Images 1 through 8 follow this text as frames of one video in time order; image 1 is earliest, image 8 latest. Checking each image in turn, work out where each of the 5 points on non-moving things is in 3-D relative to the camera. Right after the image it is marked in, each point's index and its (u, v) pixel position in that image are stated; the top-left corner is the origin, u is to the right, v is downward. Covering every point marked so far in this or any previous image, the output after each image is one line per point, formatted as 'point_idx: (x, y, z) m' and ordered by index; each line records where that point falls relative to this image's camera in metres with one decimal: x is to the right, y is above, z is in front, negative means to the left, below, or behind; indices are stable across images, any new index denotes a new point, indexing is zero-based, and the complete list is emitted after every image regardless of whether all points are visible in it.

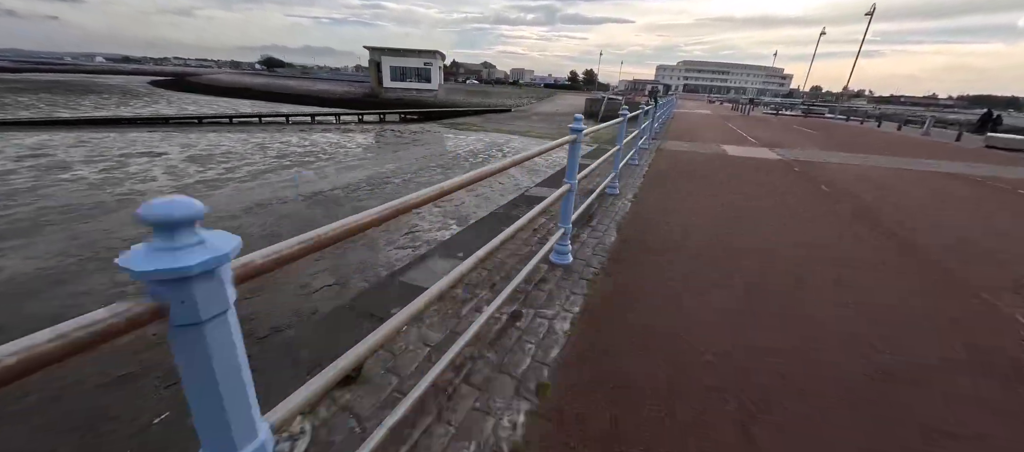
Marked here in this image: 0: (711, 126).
0: (+8.9, +4.4, +18.2) m
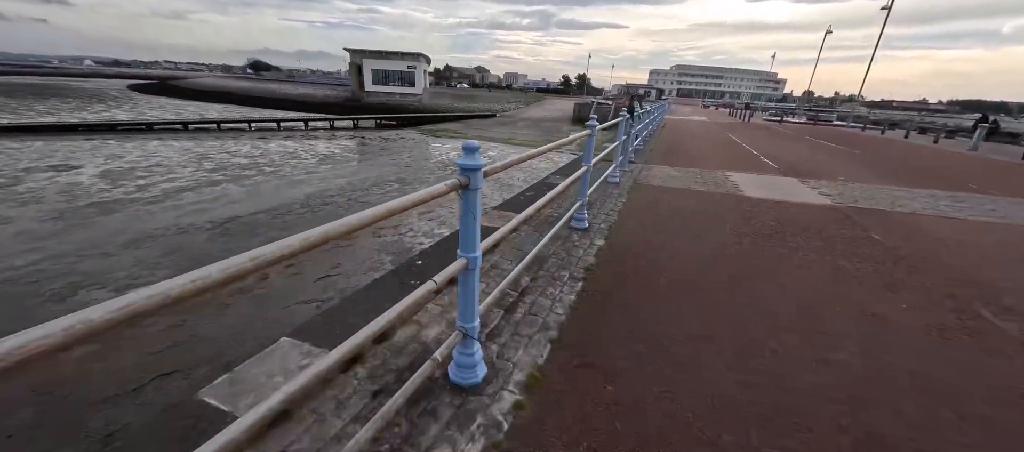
0: (+8.2, +3.9, +17.2) m
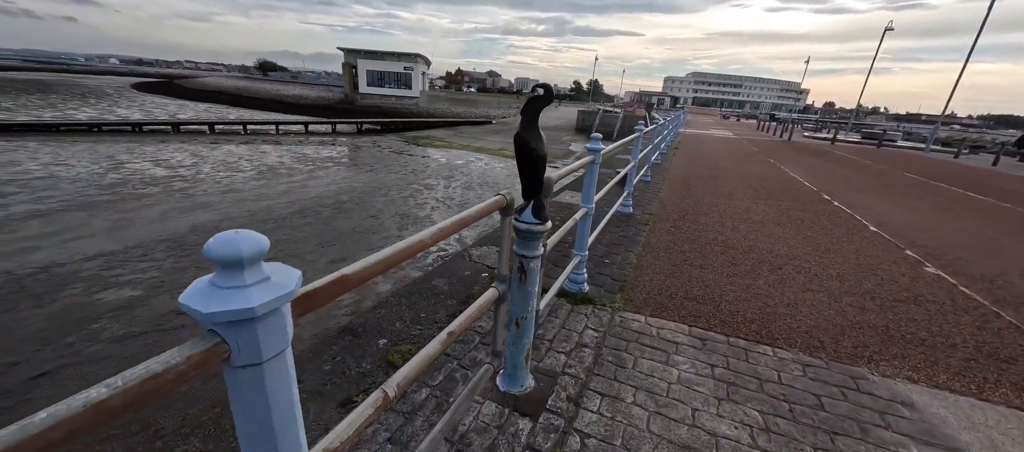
0: (+8.0, +2.9, +15.3) m
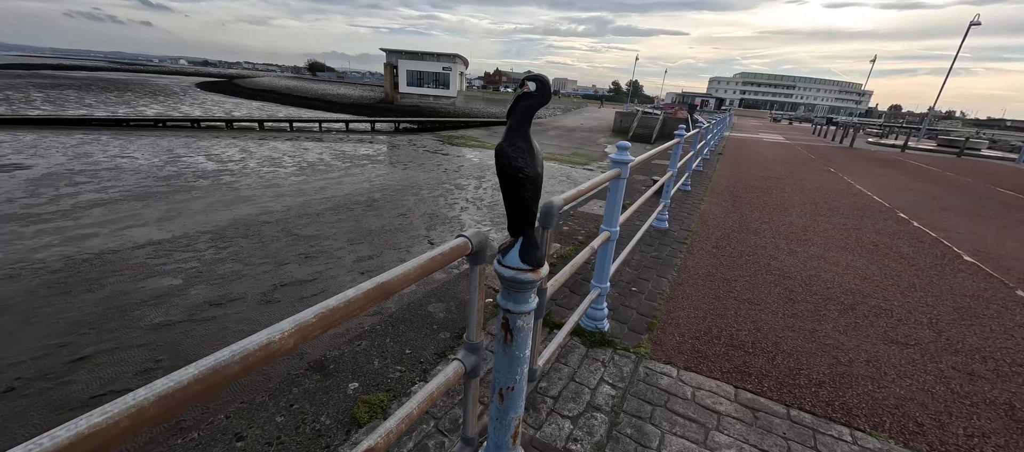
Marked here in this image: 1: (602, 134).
0: (+9.3, +2.6, +14.5) m
1: (+4.0, +4.2, +18.6) m
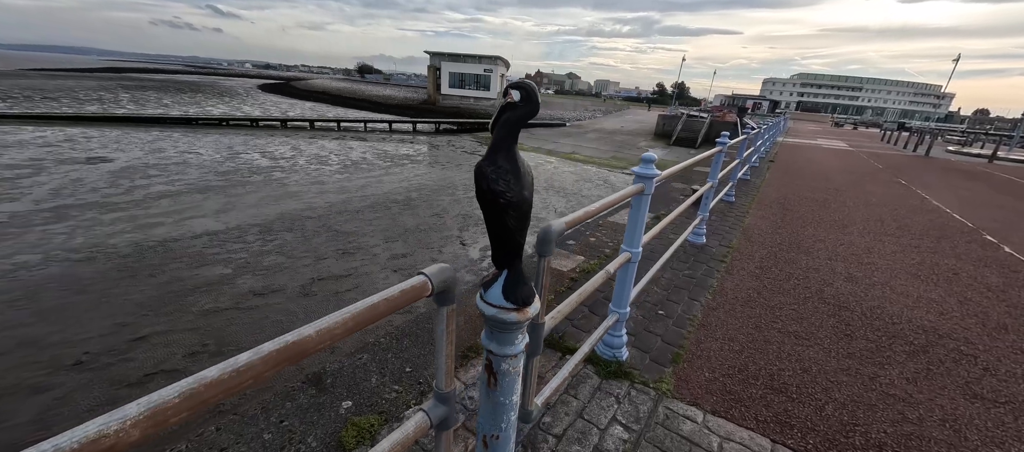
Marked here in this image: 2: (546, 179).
0: (+10.5, +2.2, +13.6) m
1: (+5.7, +3.9, +18.2) m
2: (+0.7, +1.0, +8.8) m
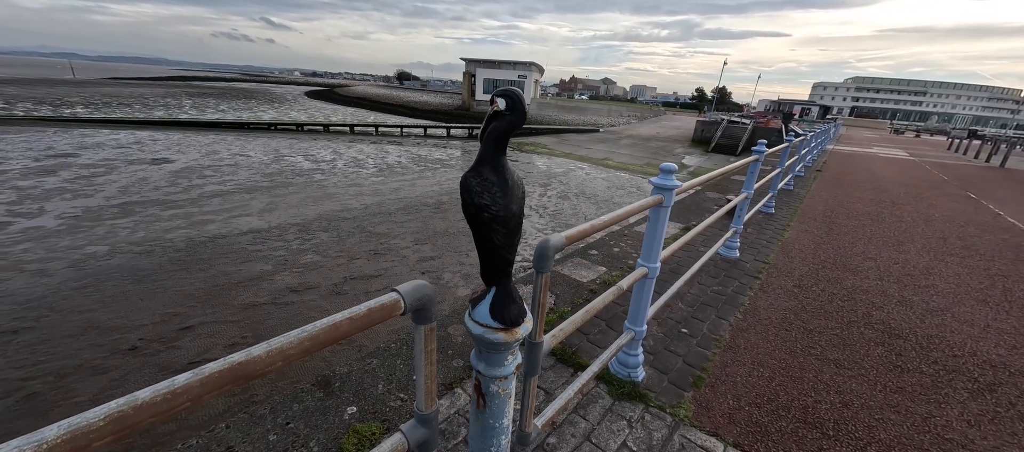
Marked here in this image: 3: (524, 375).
0: (+11.5, +1.8, +12.8) m
1: (+7.2, +3.6, +17.8) m
2: (+1.4, +0.9, +8.8) m
3: (0.0, -0.6, +1.6) m
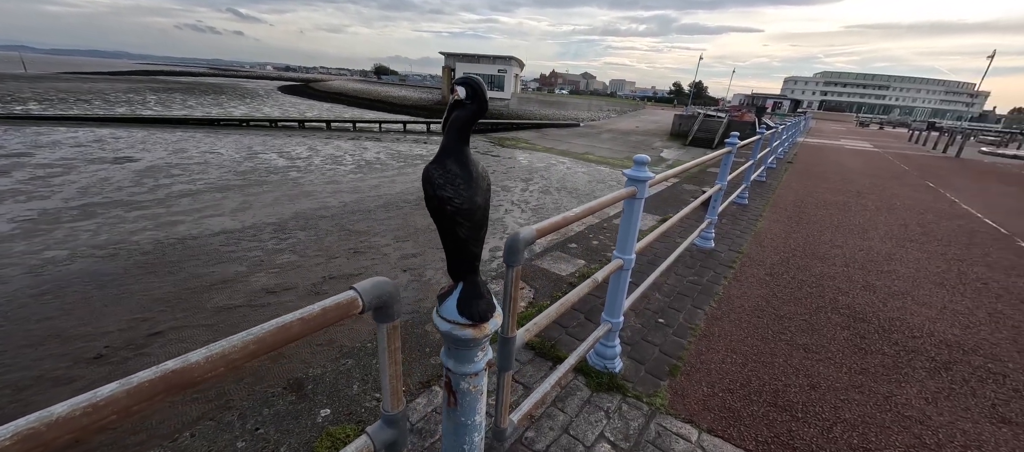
0: (+10.9, +2.2, +13.2) m
1: (+6.3, +3.9, +18.0) m
2: (+1.0, +1.0, +8.8) m
3: (-0.1, -0.6, +1.6) m
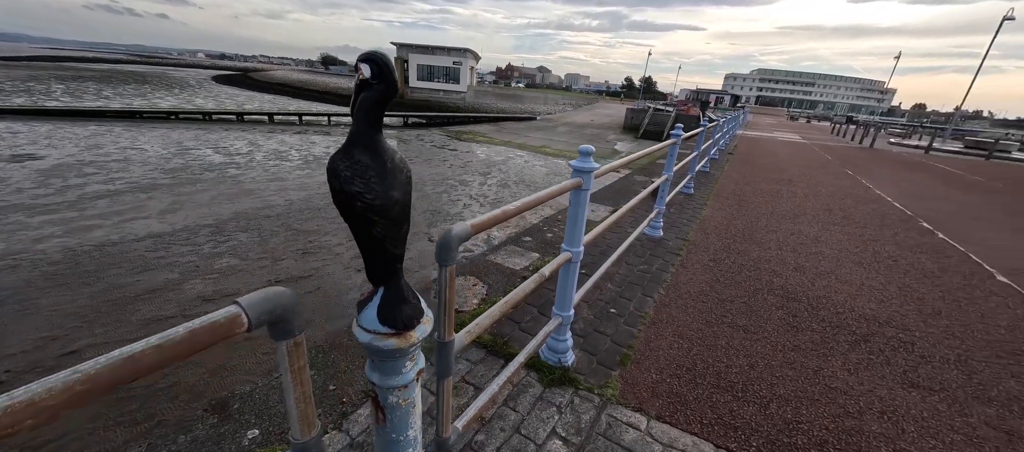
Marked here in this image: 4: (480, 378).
0: (+9.6, +2.6, +14.1) m
1: (+4.4, +4.3, +18.4) m
2: (+0.1, +1.1, +8.8) m
3: (-0.2, -0.6, +1.5) m
4: (-0.1, -0.9, +2.4) m
